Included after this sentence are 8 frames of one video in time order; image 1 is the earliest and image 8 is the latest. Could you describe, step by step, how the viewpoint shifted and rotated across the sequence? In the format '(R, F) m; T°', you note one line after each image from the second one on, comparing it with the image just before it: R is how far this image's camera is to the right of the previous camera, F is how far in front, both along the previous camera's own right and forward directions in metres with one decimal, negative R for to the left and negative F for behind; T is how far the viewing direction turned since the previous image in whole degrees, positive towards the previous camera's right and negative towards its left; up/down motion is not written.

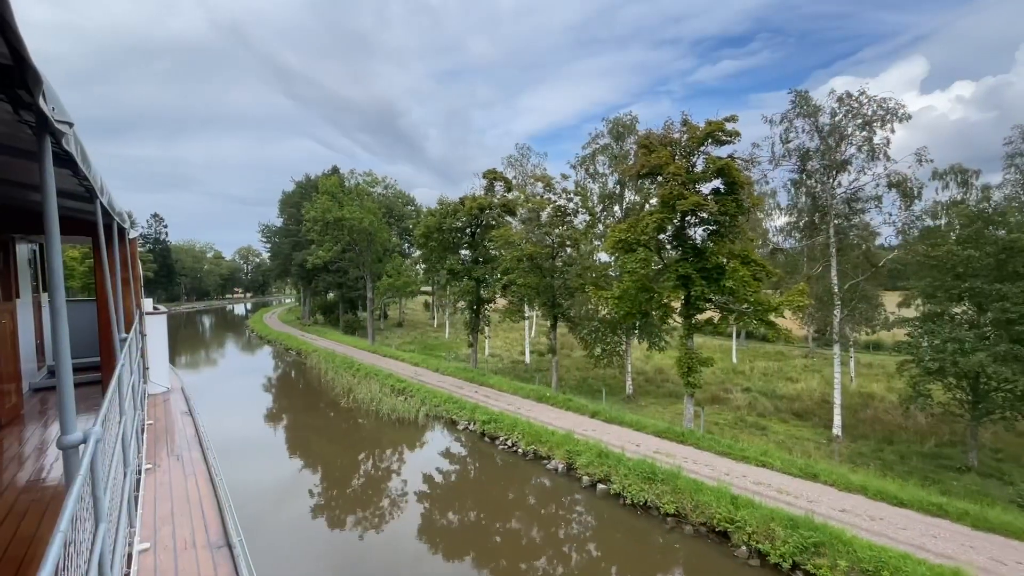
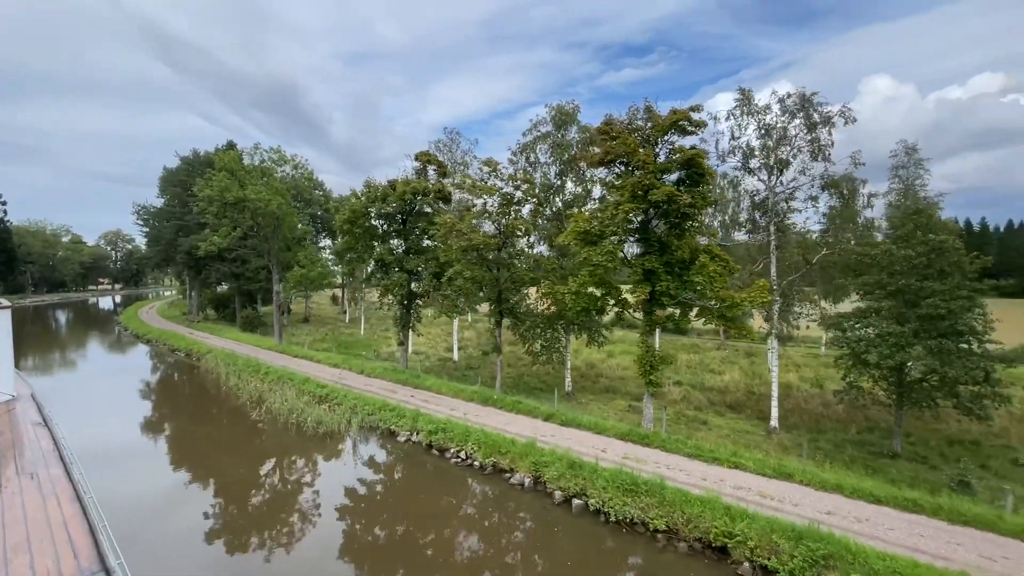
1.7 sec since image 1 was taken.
(-1.3, +1.7) m; +11°
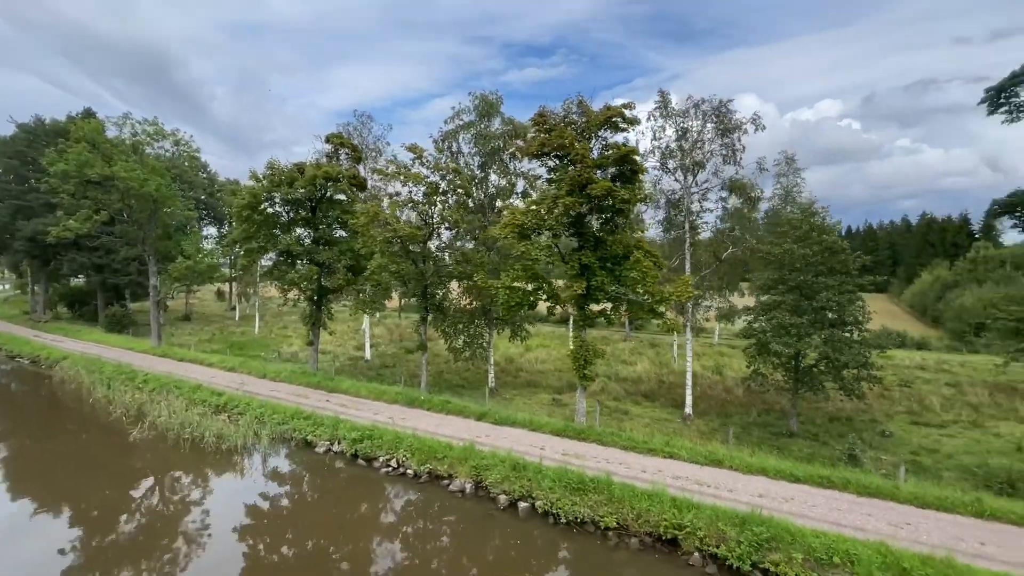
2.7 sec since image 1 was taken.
(-0.8, +0.7) m; +11°
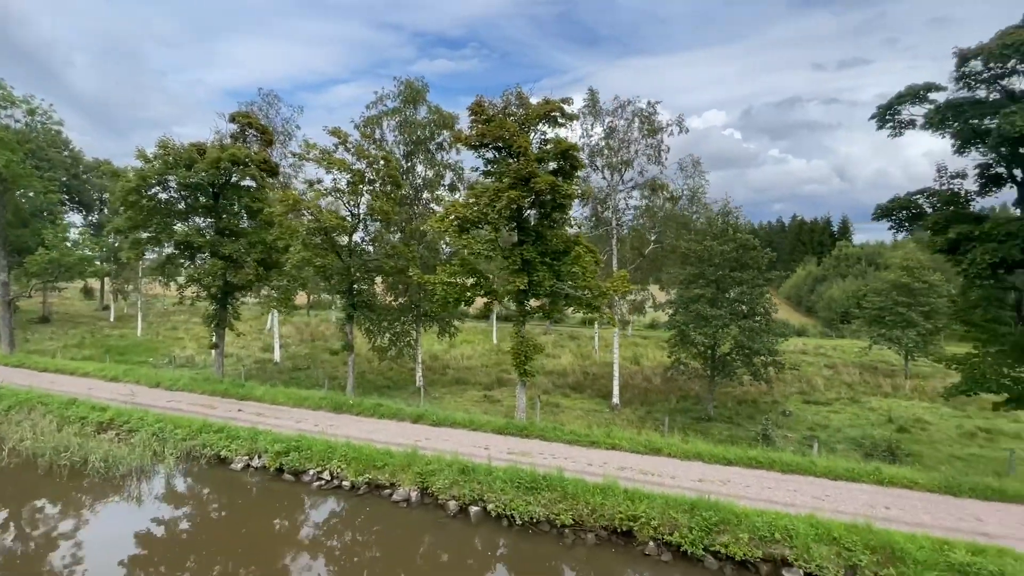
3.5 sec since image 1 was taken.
(-0.8, +0.5) m; +10°
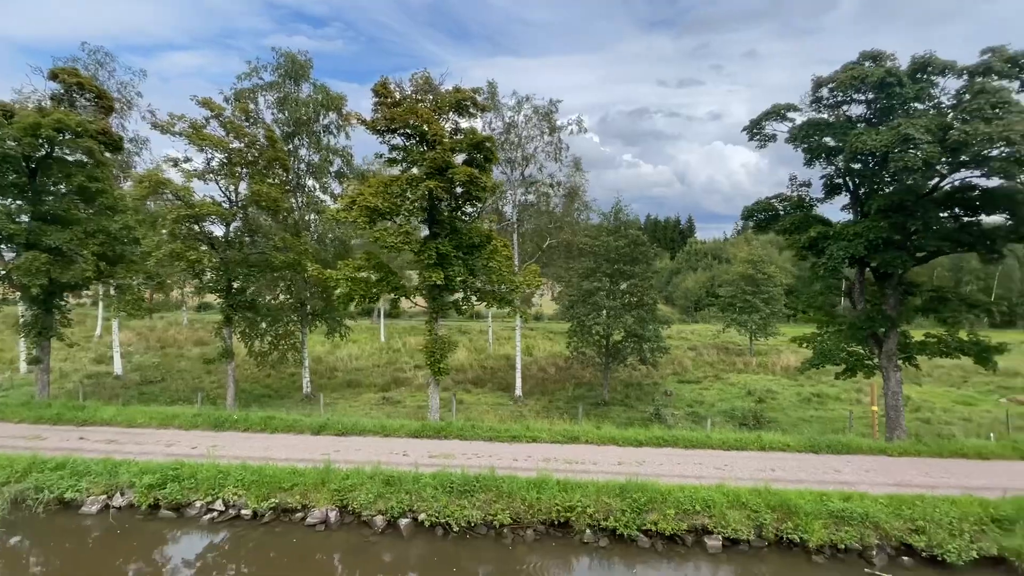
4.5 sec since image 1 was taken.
(-1.1, +0.5) m; +15°
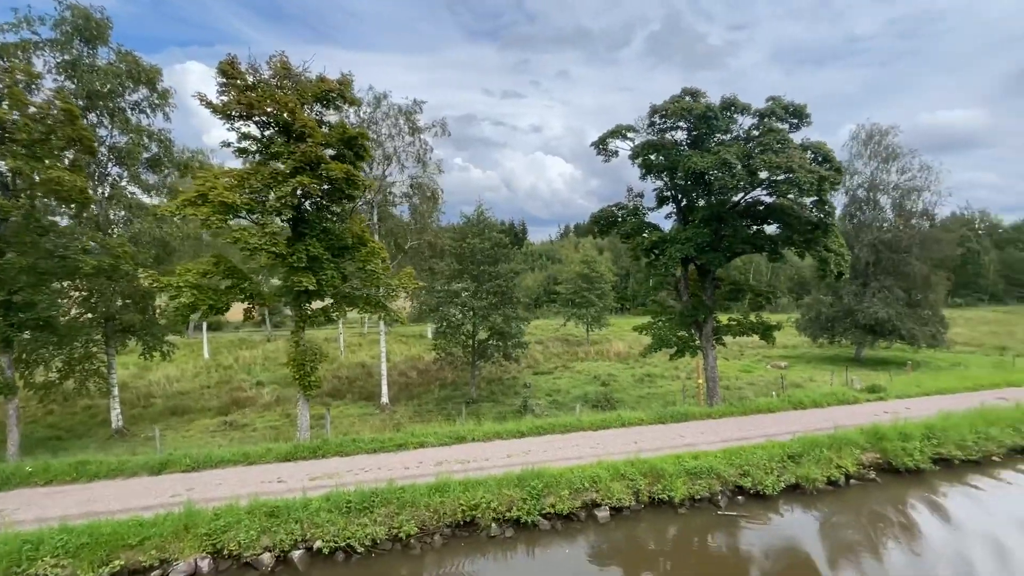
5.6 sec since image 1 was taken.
(-1.2, +0.1) m; +20°
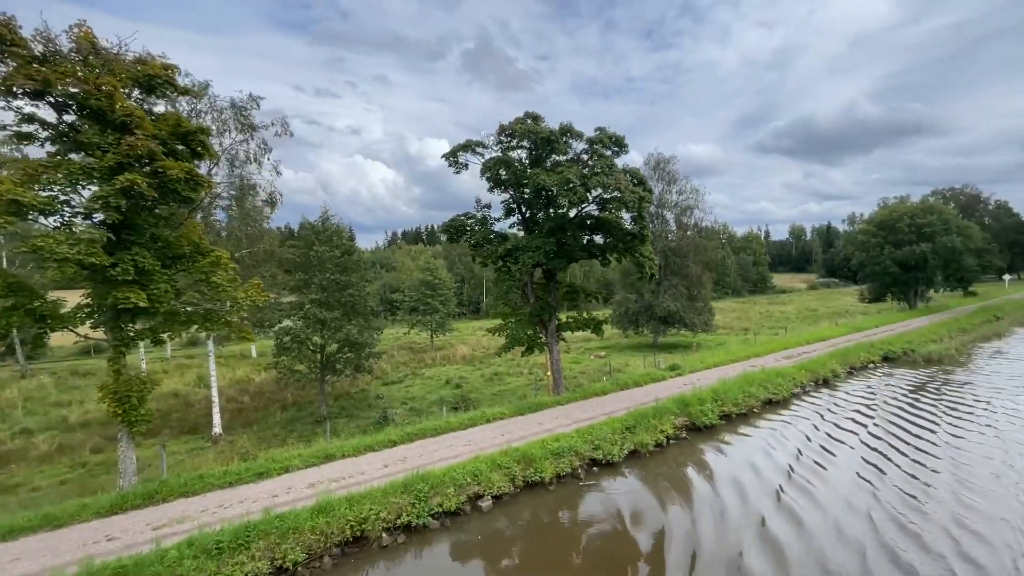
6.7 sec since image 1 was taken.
(-1.2, -0.3) m; +21°
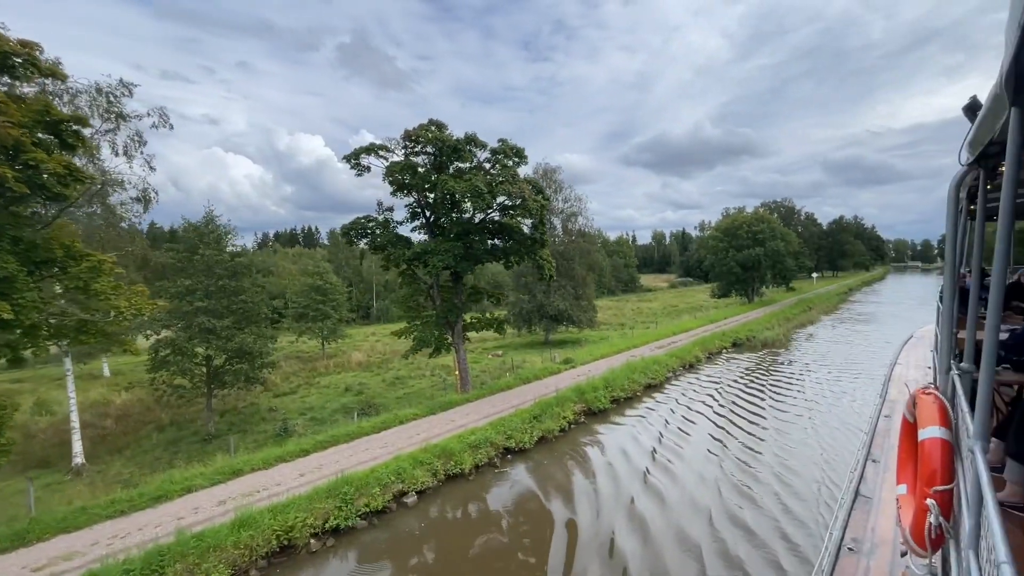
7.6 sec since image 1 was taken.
(-0.9, -0.6) m; +14°
